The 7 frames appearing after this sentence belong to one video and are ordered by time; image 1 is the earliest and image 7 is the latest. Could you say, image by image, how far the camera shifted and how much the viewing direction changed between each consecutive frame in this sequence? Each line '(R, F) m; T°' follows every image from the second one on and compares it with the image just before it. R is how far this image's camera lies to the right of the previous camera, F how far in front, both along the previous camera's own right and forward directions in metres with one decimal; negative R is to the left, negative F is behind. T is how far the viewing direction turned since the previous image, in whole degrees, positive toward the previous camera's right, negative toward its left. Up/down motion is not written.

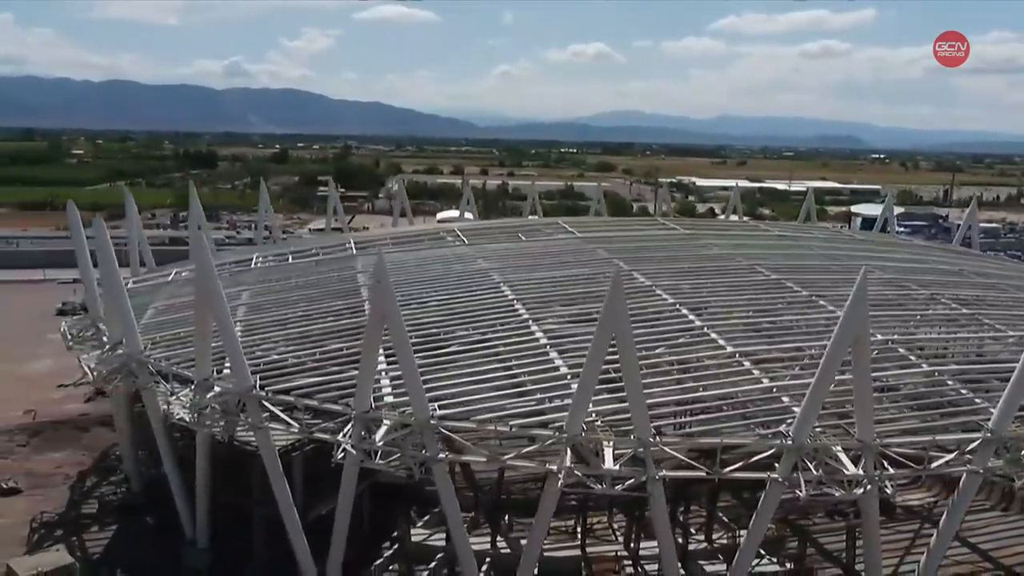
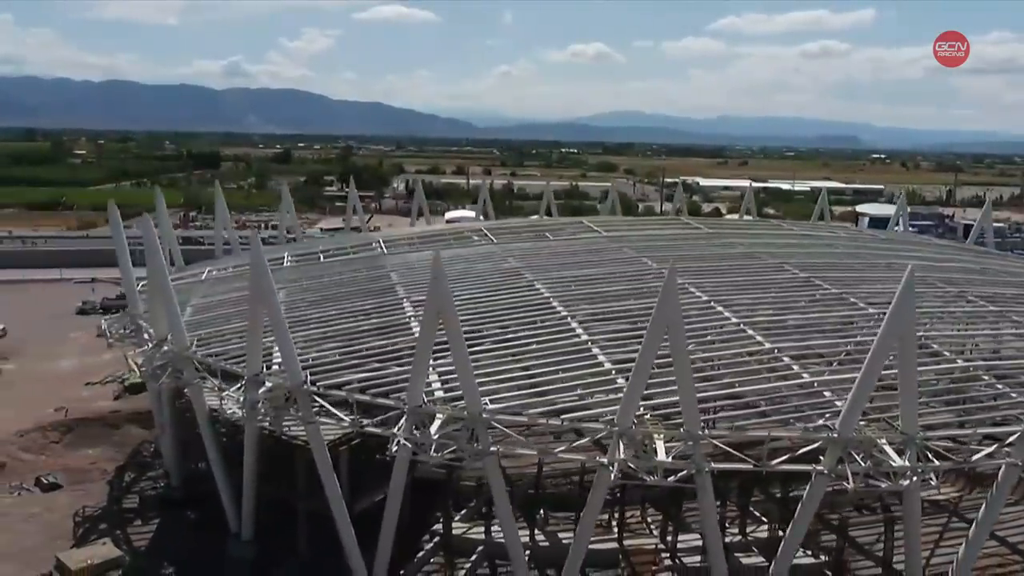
(-1.2, -0.4) m; 0°
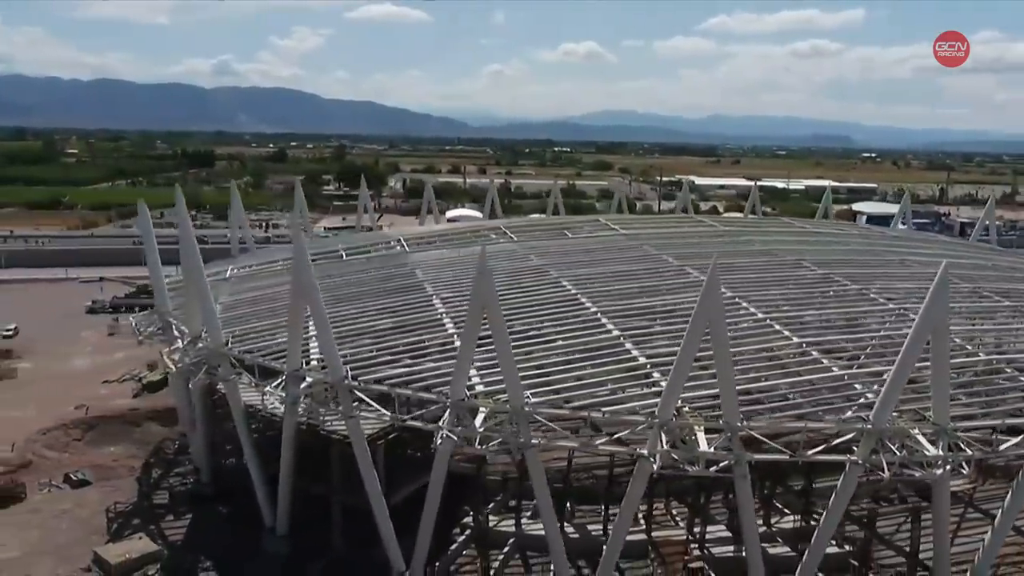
(-1.2, -0.4) m; +1°
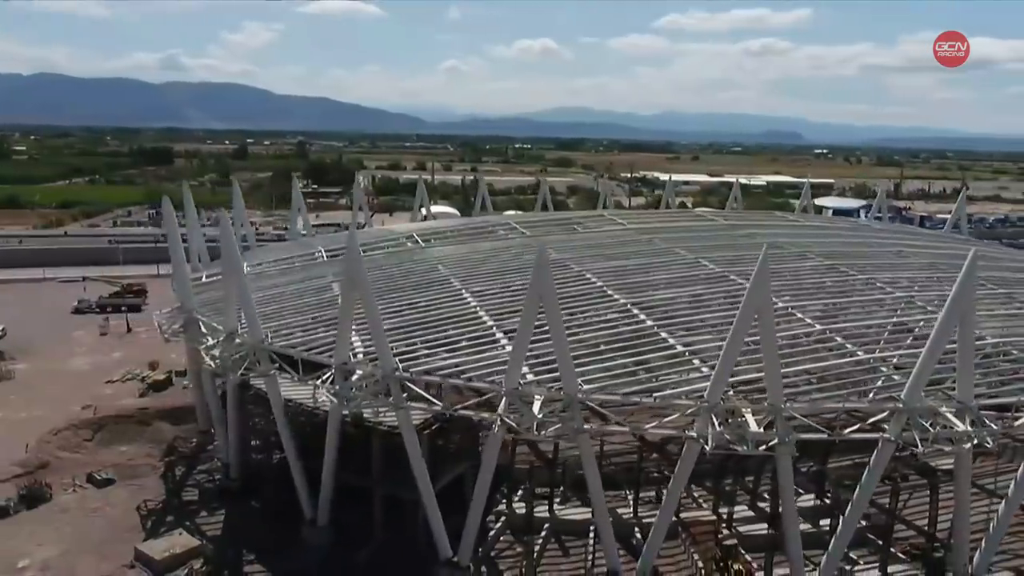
(-2.4, -0.6) m; +3°
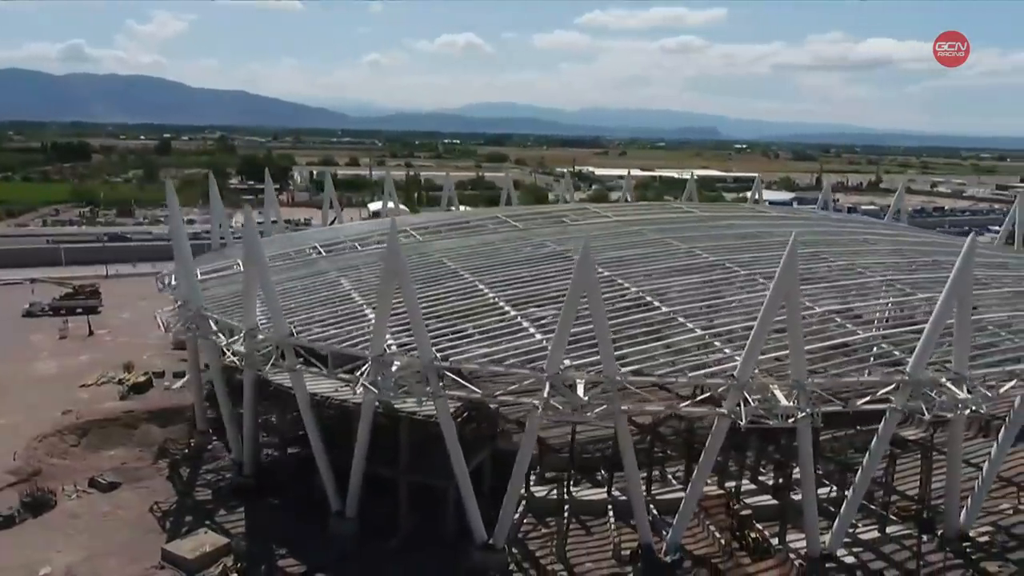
(-3.0, -0.6) m; +6°
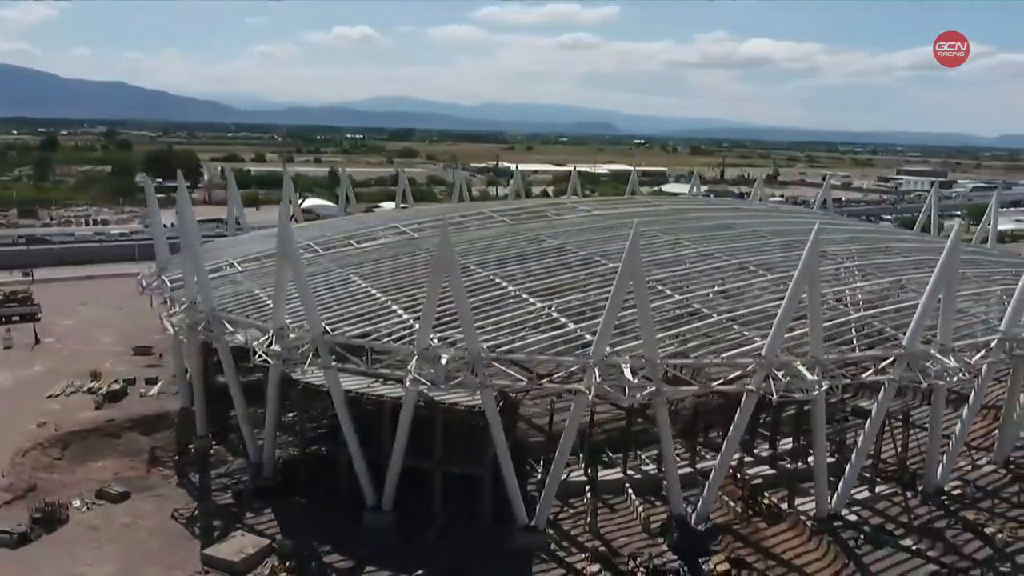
(-4.0, -0.6) m; +8°
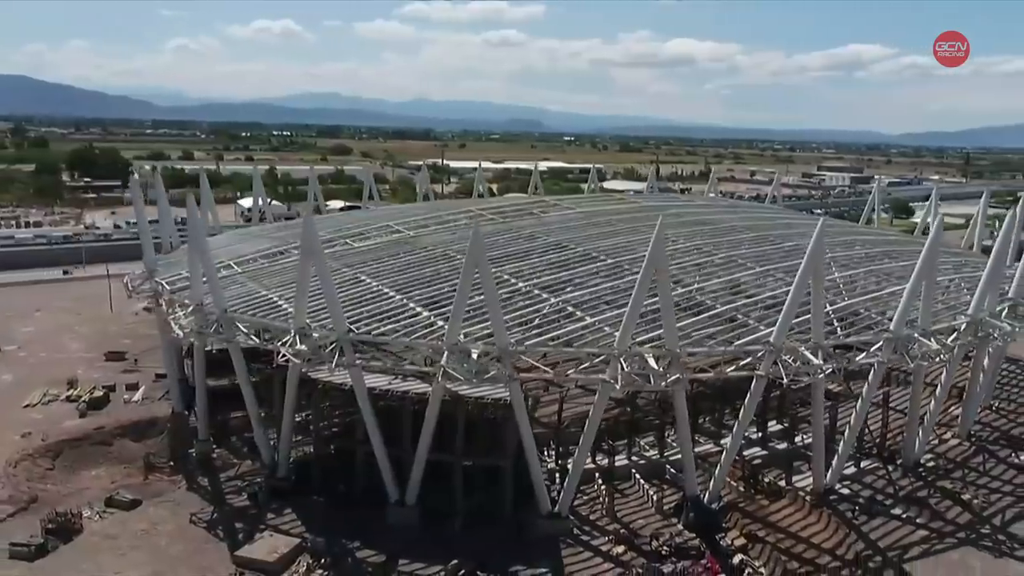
(-2.9, -0.6) m; +5°
